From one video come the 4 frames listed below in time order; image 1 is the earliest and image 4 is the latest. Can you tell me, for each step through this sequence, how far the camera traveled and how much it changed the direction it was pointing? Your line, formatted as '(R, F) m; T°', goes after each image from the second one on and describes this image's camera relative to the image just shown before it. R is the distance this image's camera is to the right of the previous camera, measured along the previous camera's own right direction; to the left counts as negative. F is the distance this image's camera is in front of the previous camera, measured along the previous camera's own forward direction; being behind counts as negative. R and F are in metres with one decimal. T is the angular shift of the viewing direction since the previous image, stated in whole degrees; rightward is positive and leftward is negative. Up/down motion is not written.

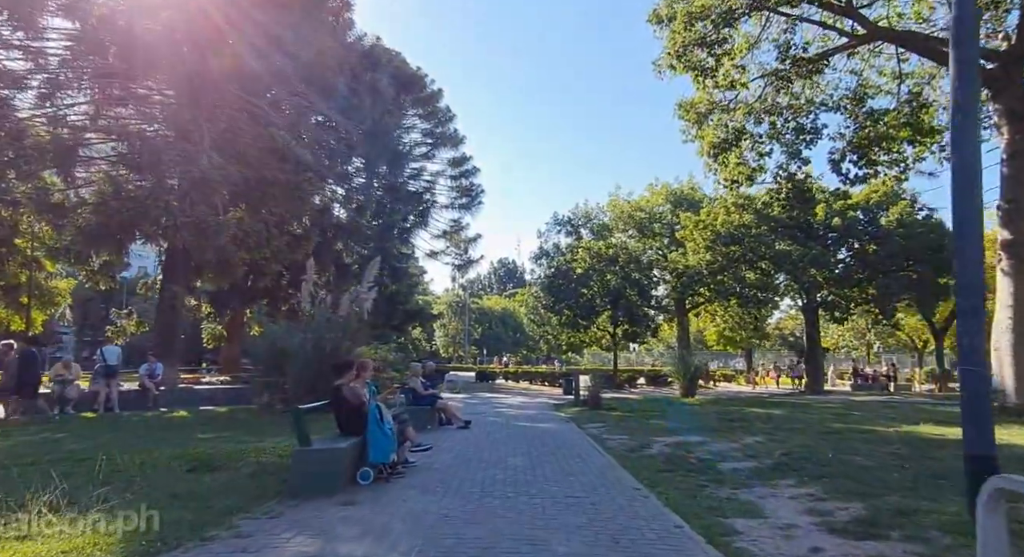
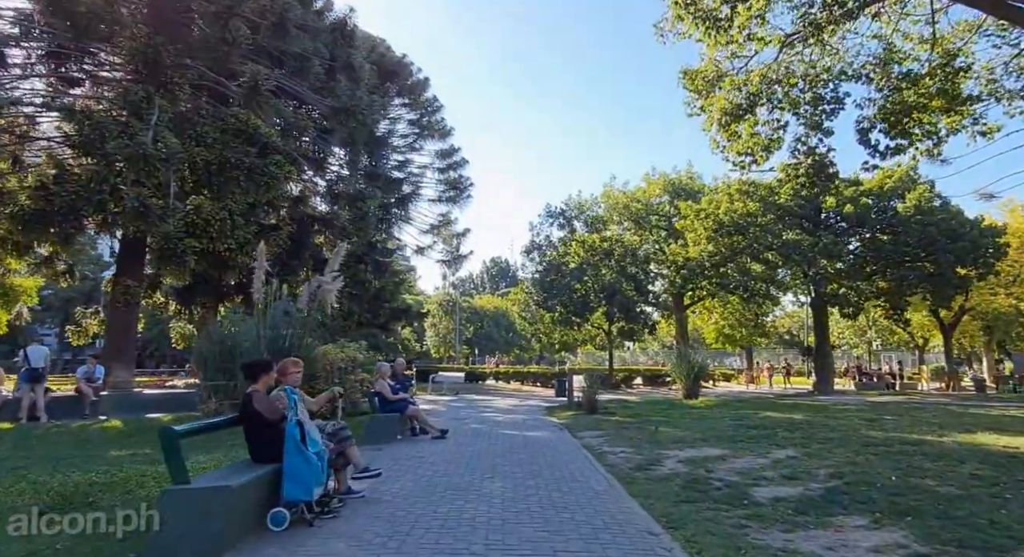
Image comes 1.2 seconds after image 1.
(+0.2, +1.5) m; +1°
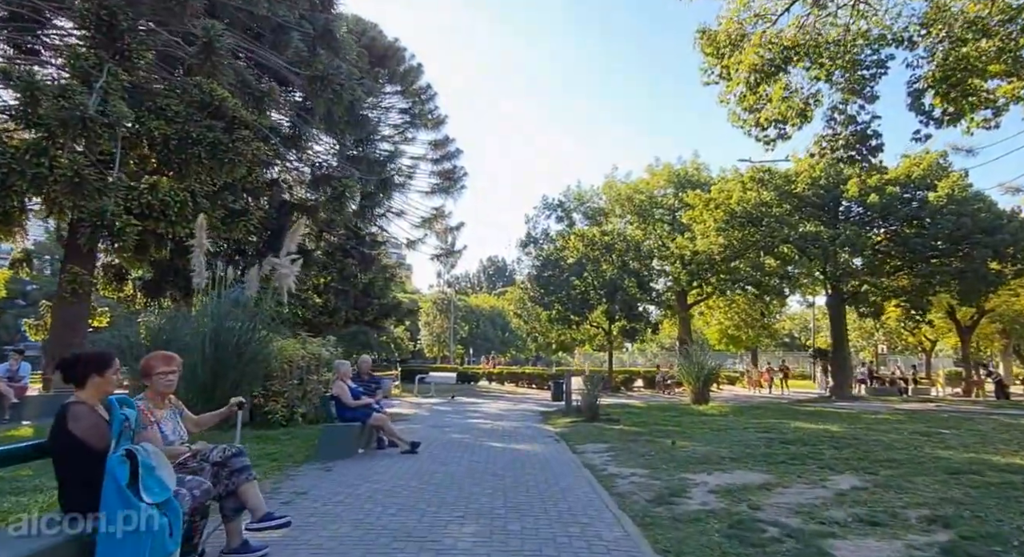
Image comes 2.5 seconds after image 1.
(+0.1, +1.6) m; 0°
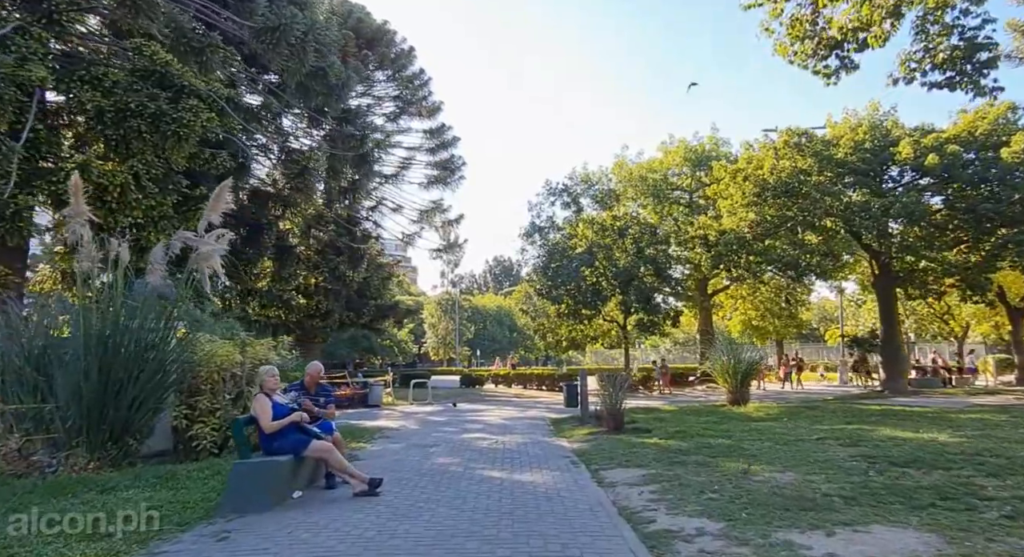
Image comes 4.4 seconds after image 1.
(+0.1, +2.3) m; -1°
